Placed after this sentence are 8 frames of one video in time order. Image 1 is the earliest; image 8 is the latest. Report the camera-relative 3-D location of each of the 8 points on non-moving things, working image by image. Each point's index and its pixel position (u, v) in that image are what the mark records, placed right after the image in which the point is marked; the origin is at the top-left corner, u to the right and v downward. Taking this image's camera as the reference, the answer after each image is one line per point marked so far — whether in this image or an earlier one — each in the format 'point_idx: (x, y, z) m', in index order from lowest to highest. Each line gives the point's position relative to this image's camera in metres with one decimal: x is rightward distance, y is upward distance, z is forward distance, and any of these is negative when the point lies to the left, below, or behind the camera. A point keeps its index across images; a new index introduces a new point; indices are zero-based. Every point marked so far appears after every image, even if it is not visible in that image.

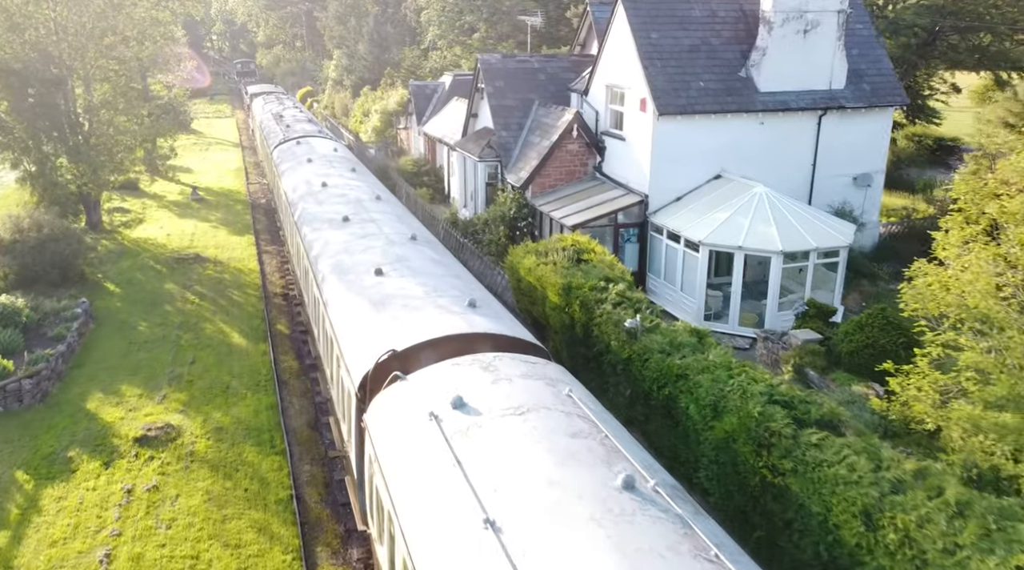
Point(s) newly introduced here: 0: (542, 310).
0: (+0.5, -0.4, +13.3) m
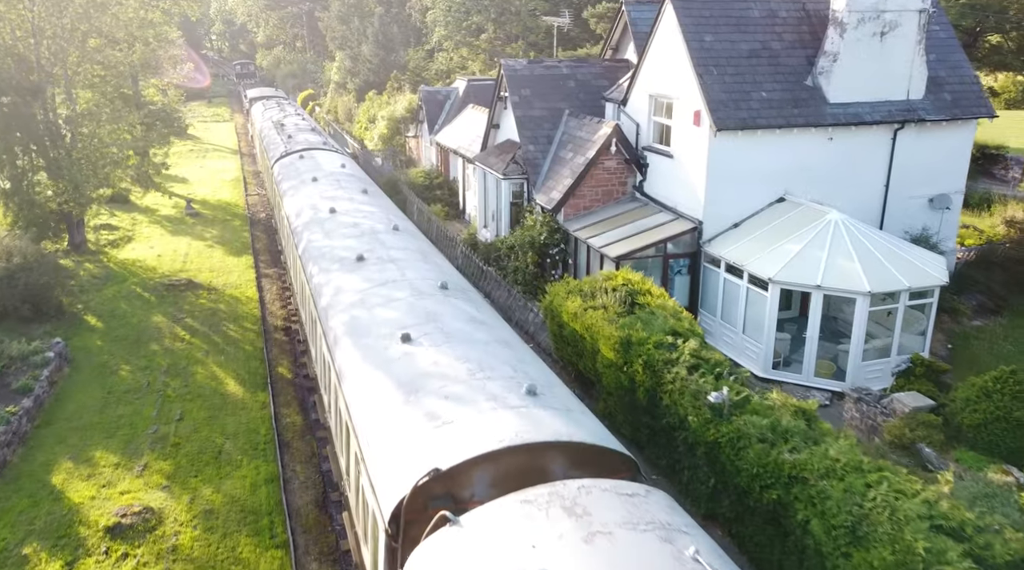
0: (+1.1, -1.1, +11.3) m
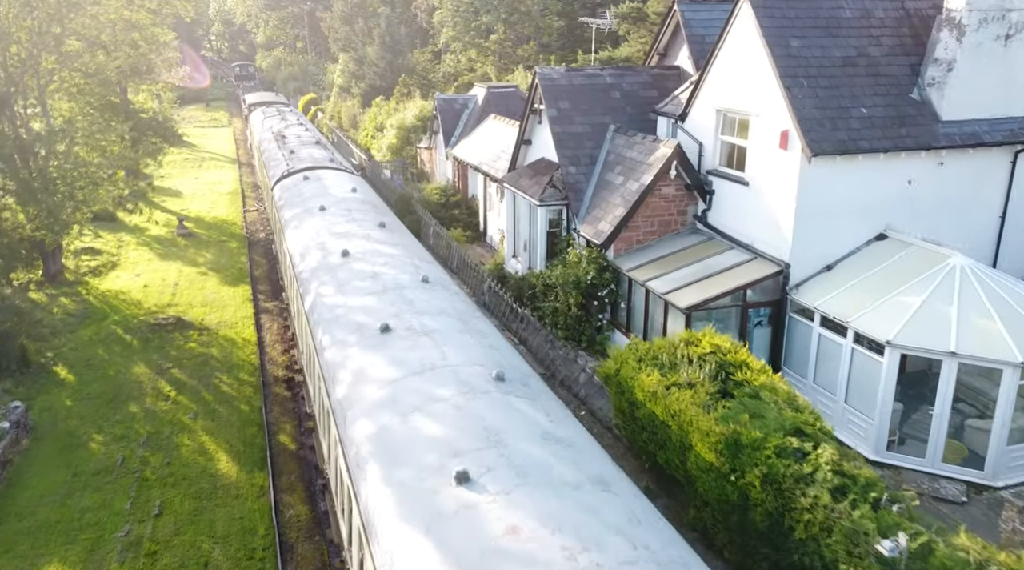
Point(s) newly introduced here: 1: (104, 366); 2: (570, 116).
0: (+1.9, -2.0, +8.9) m
1: (-7.7, -1.5, +14.9) m
2: (+1.1, +3.4, +15.6) m
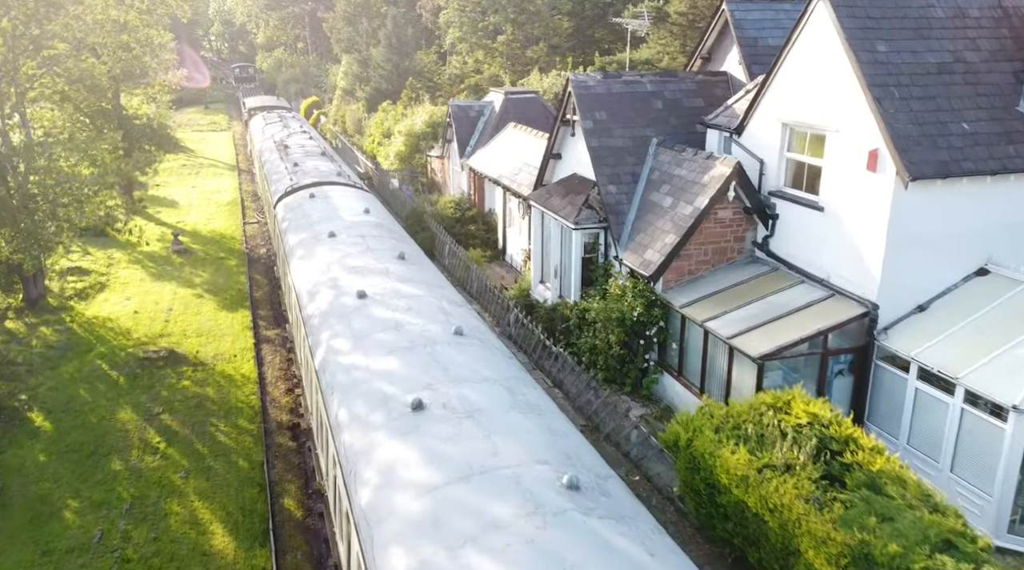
0: (+2.4, -2.5, +7.2) m
1: (-7.2, -2.1, +13.2) m
2: (+1.7, +2.8, +14.0) m
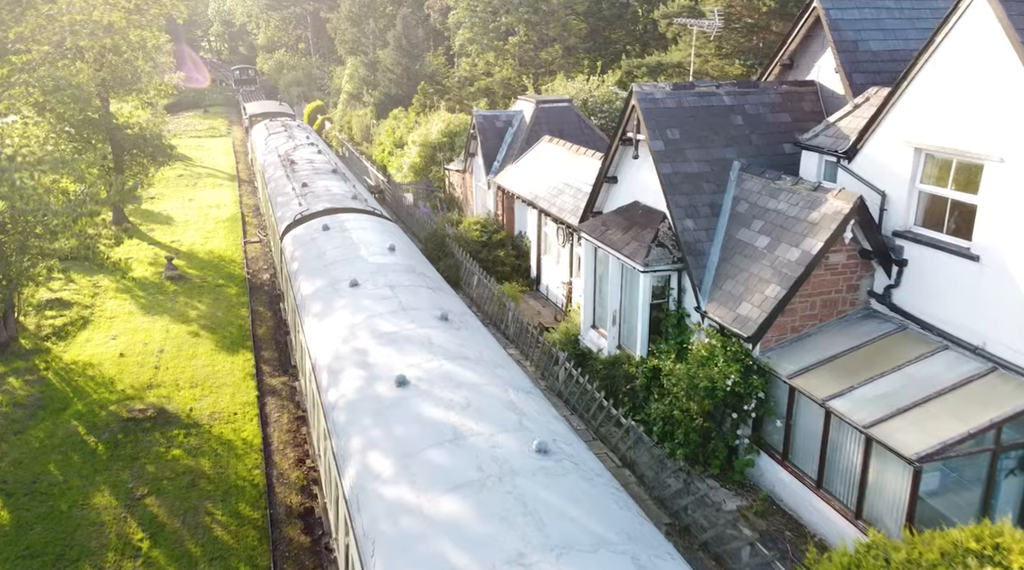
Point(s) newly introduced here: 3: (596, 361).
0: (+3.2, -3.3, +4.9) m
1: (-6.4, -2.9, +10.9) m
2: (+2.5, +2.0, +11.7) m
3: (+1.4, -1.3, +12.8) m
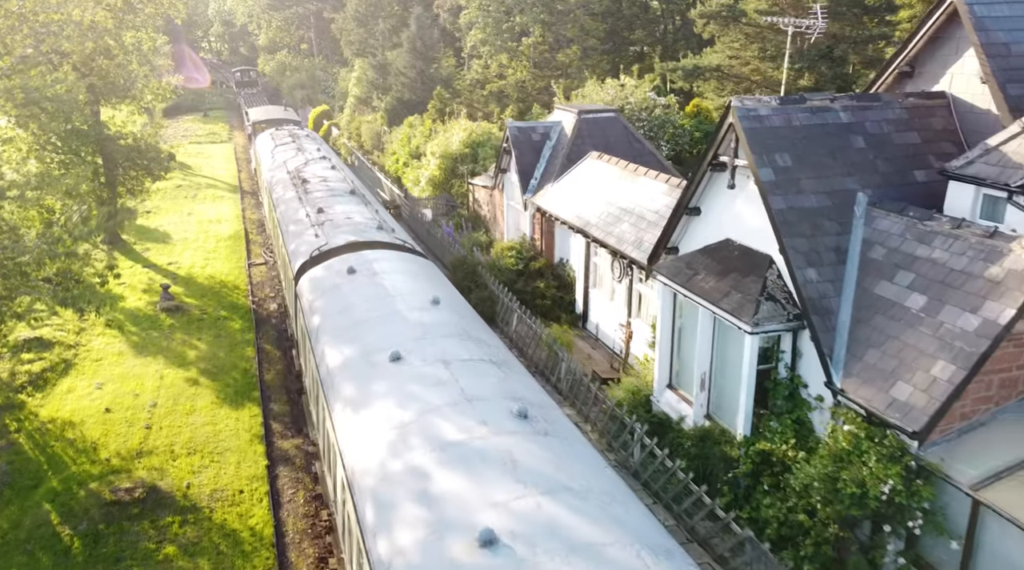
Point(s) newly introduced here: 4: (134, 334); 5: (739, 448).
0: (+4.1, -4.1, +2.6) m
1: (-5.5, -3.7, +8.7) m
2: (+3.4, +1.3, +9.4) m
3: (+2.3, -2.0, +10.5) m
4: (-8.3, -1.1, +17.2) m
5: (+2.7, -1.9, +9.5) m
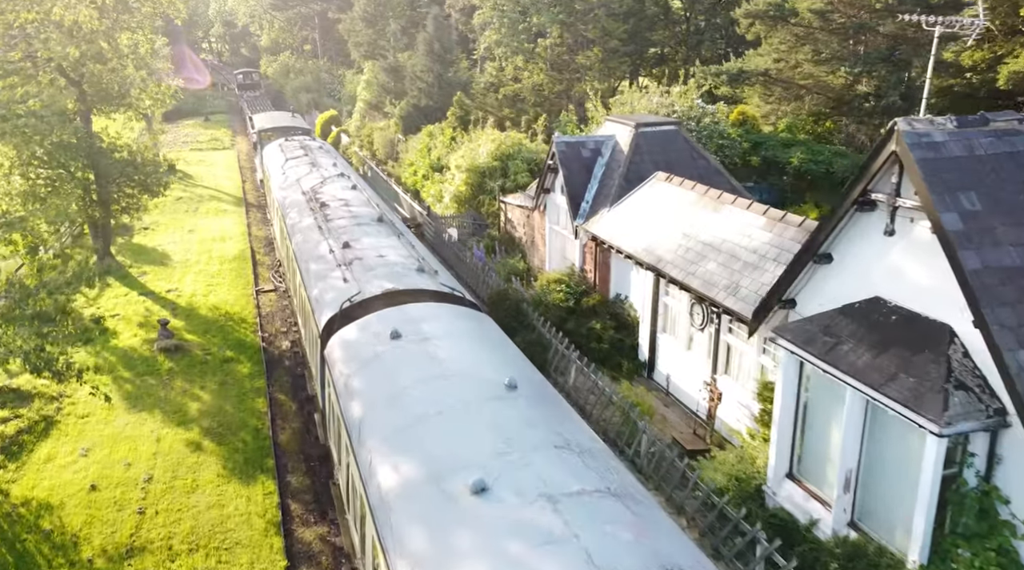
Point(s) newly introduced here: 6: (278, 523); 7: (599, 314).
0: (+5.1, -4.8, +0.3) m
1: (-4.6, -4.4, +6.4) m
2: (+4.3, +0.5, +7.1) m
3: (+3.2, -2.7, +8.3) m
4: (-7.3, -1.8, +15.0) m
5: (+3.7, -2.7, +7.2) m
6: (-3.1, -3.2, +10.6) m
7: (+1.7, -0.5, +14.8) m
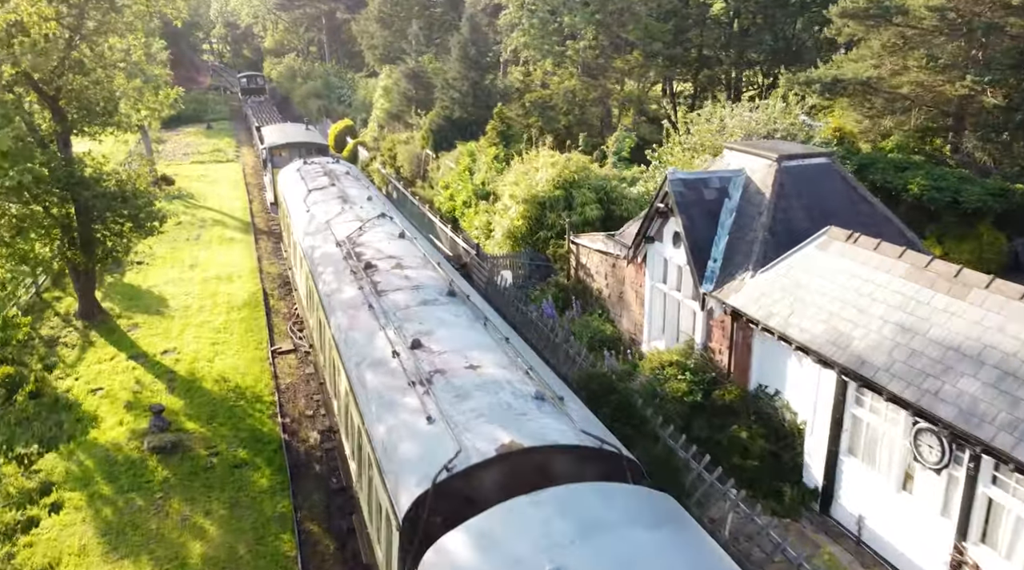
0: (+6.6, -6.1, -3.5) m
1: (-3.0, -5.7, +2.6) m
2: (+5.9, -0.7, +3.3) m
3: (+4.8, -4.0, +4.4) m
4: (-5.8, -3.1, +11.2) m
5: (+5.3, -4.0, +3.4) m
6: (-1.6, -4.5, +6.7) m
7: (+3.2, -1.8, +10.9) m
